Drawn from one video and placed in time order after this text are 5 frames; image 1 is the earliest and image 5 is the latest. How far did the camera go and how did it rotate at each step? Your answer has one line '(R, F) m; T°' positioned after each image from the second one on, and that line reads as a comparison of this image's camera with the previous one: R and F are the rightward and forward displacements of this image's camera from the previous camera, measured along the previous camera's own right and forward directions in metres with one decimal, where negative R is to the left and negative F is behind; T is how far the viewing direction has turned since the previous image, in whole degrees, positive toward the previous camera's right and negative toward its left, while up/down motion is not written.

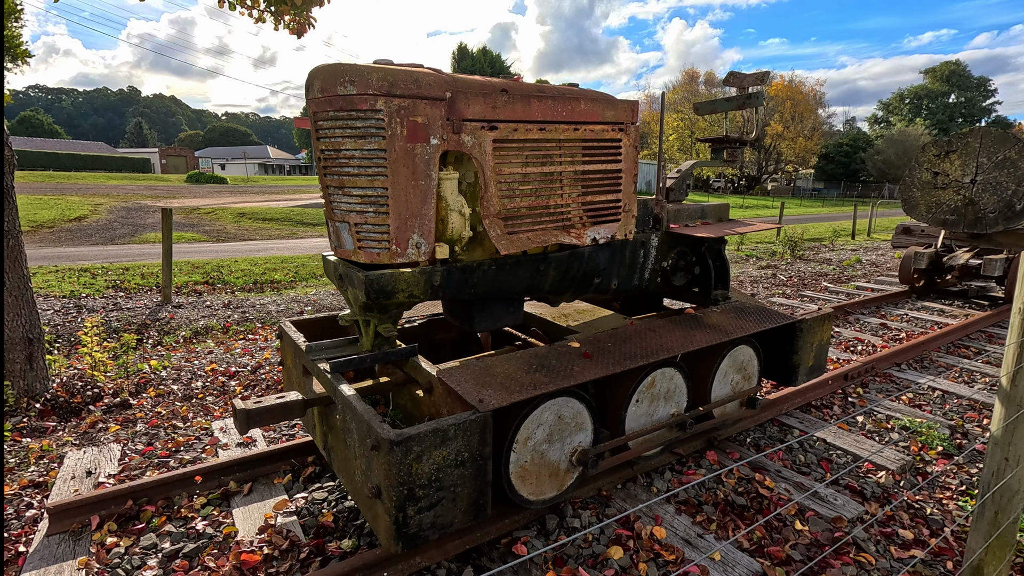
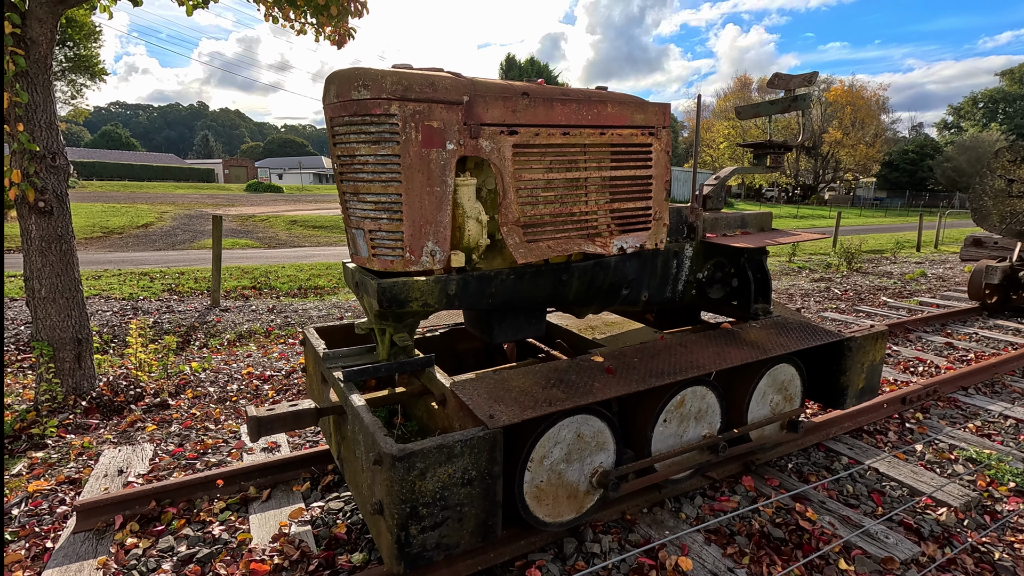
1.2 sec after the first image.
(+0.1, +0.1) m; -5°
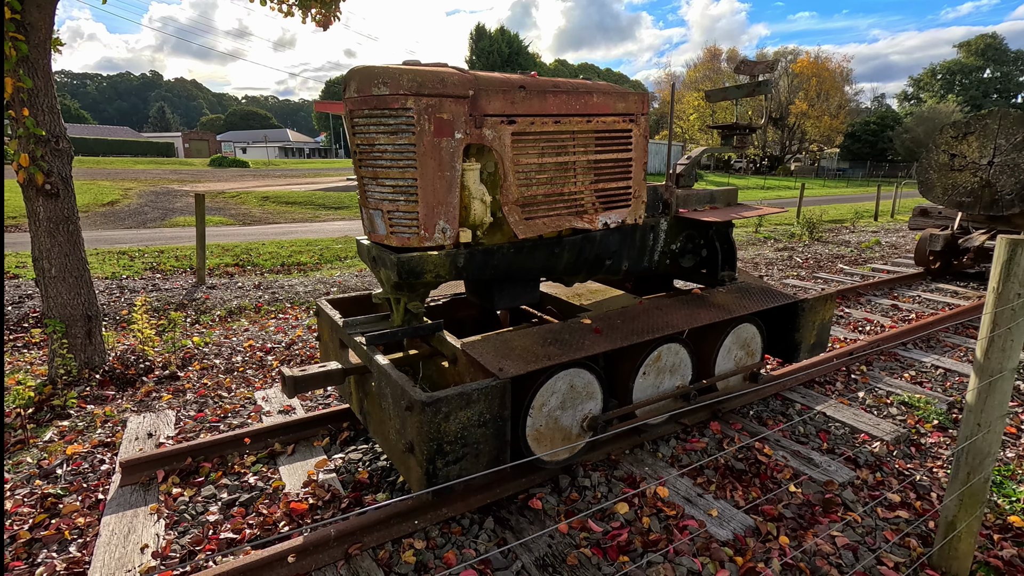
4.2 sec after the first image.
(-0.2, -0.4) m; +3°
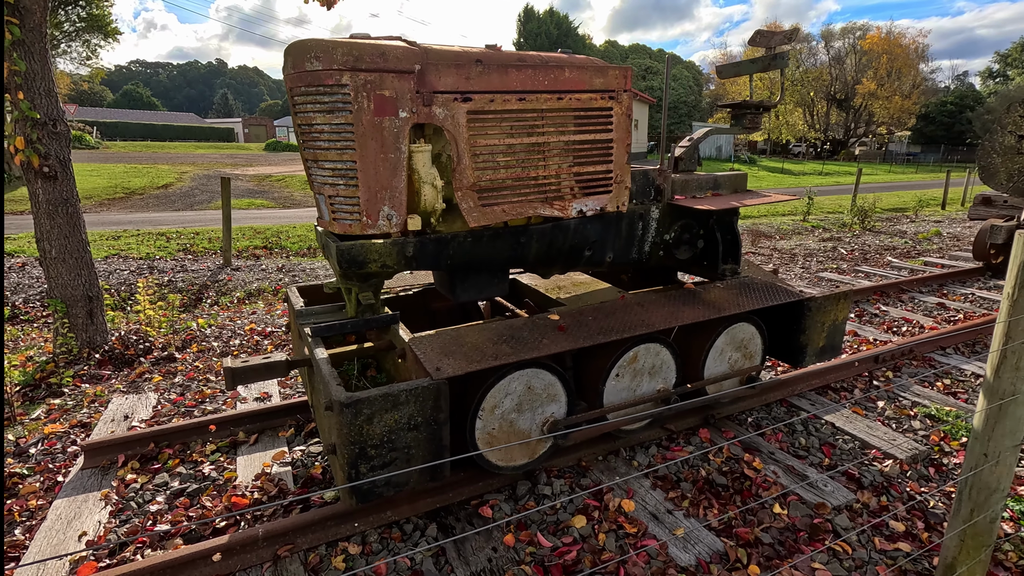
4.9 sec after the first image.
(+0.6, +0.3) m; -5°
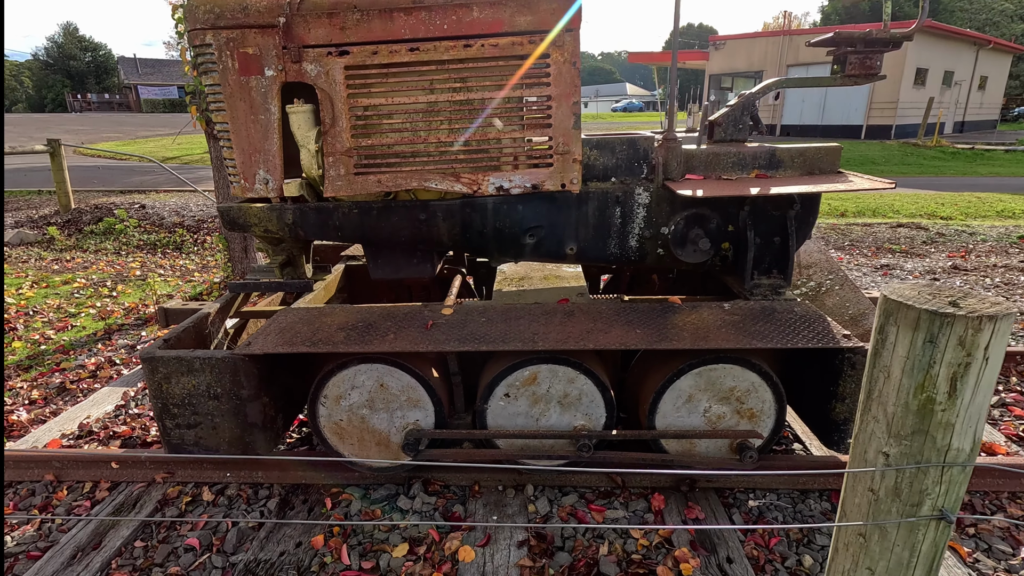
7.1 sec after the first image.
(+1.9, +1.1) m; -28°
